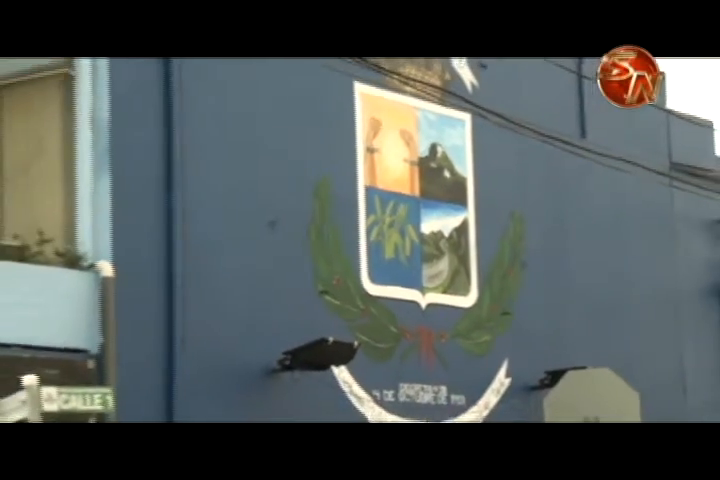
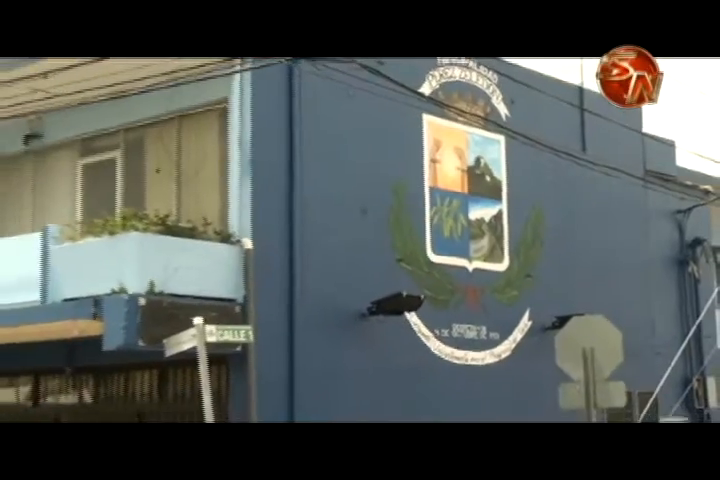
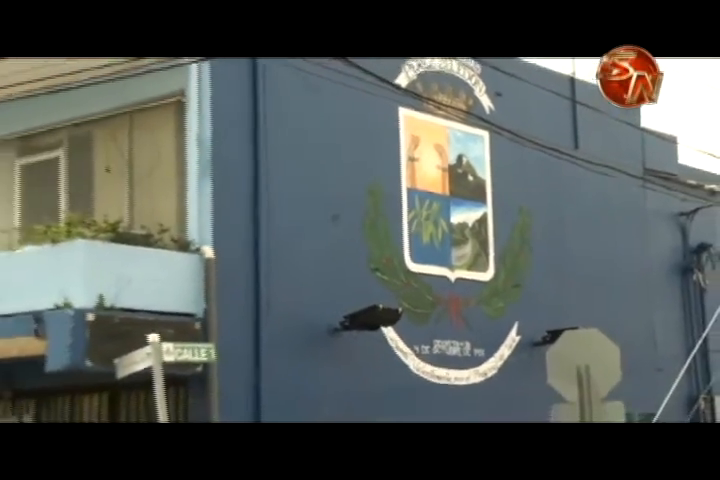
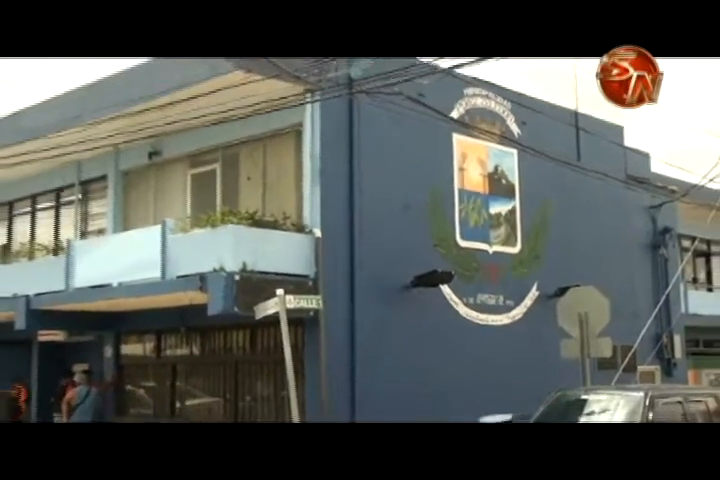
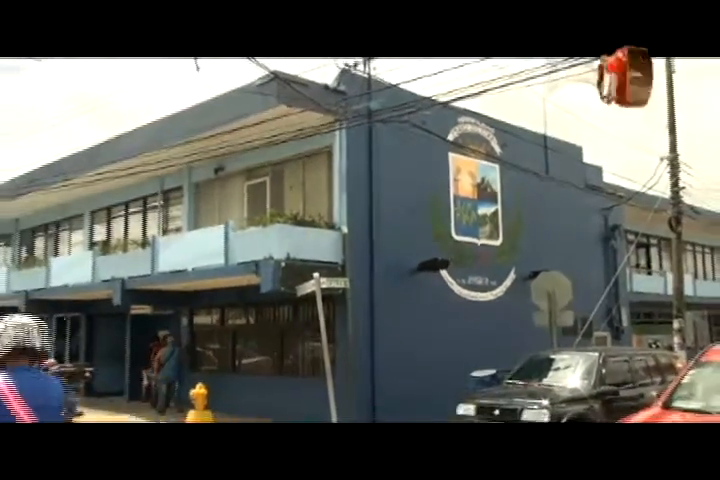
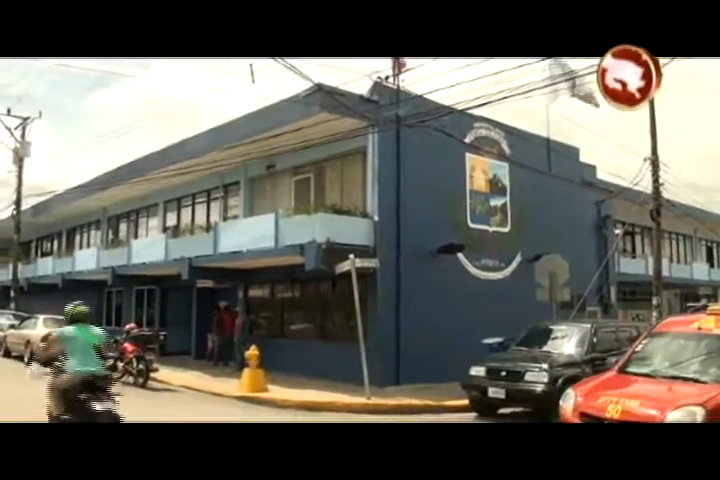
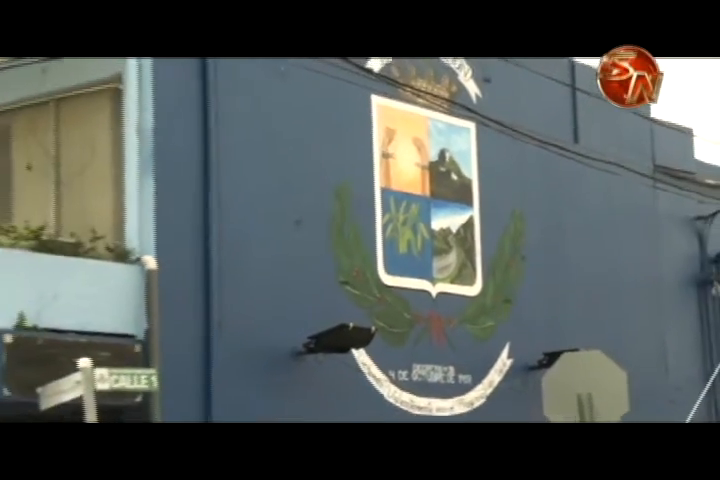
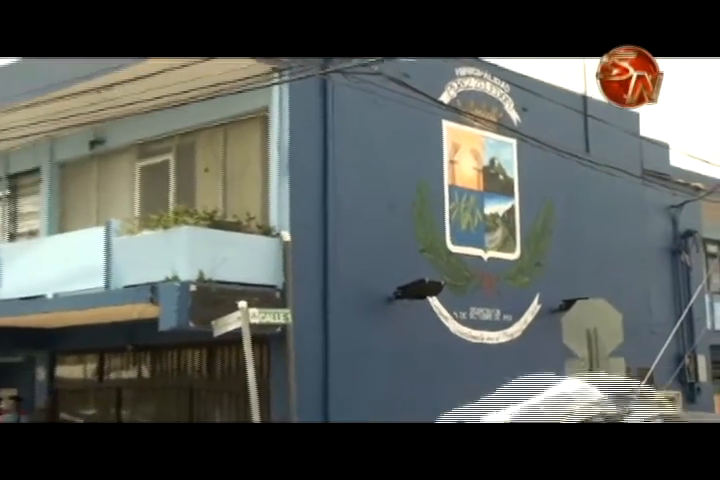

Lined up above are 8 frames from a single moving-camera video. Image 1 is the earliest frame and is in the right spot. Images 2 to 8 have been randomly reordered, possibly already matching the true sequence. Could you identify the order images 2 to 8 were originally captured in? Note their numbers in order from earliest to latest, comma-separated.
7, 3, 2, 8, 4, 5, 6
